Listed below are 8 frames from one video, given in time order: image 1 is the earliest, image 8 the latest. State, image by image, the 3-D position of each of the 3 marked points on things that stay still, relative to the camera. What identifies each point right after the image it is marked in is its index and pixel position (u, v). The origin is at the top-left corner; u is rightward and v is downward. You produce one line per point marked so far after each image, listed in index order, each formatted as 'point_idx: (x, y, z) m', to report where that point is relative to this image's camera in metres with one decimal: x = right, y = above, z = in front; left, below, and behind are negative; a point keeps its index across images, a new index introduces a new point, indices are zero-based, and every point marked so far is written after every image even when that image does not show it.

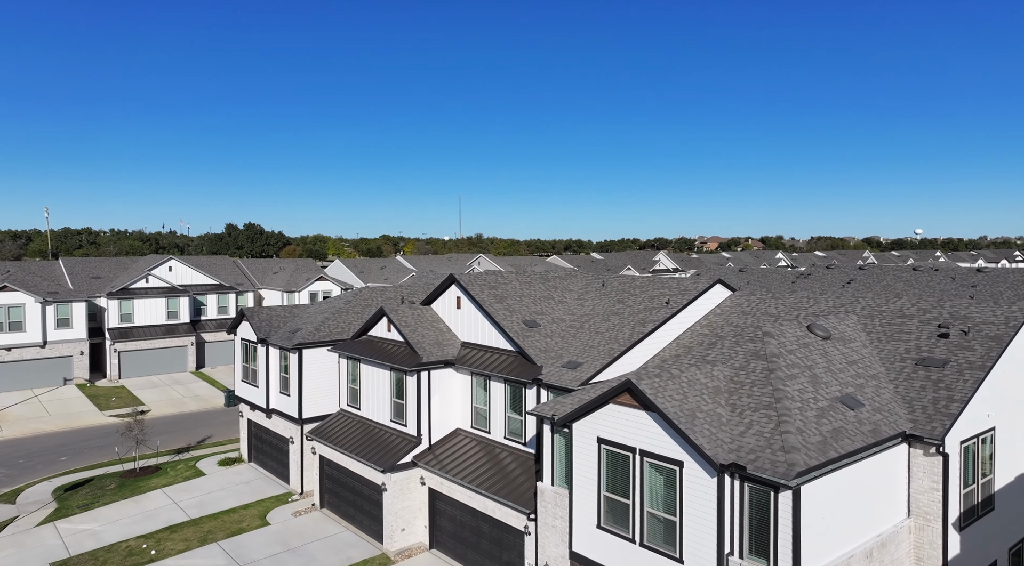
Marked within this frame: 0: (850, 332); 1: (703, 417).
0: (+8.1, -1.2, +17.7) m
1: (+3.4, -2.4, +13.2) m
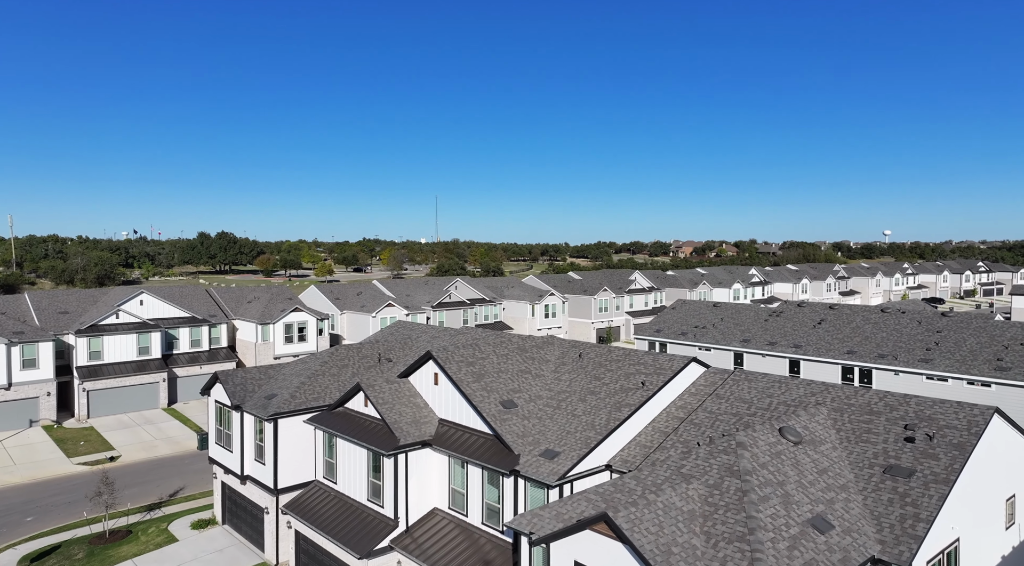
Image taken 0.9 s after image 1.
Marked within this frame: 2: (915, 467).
0: (+7.6, -3.7, +18.0) m
1: (+3.0, -4.9, +13.4) m
2: (+9.2, -4.2, +16.6) m
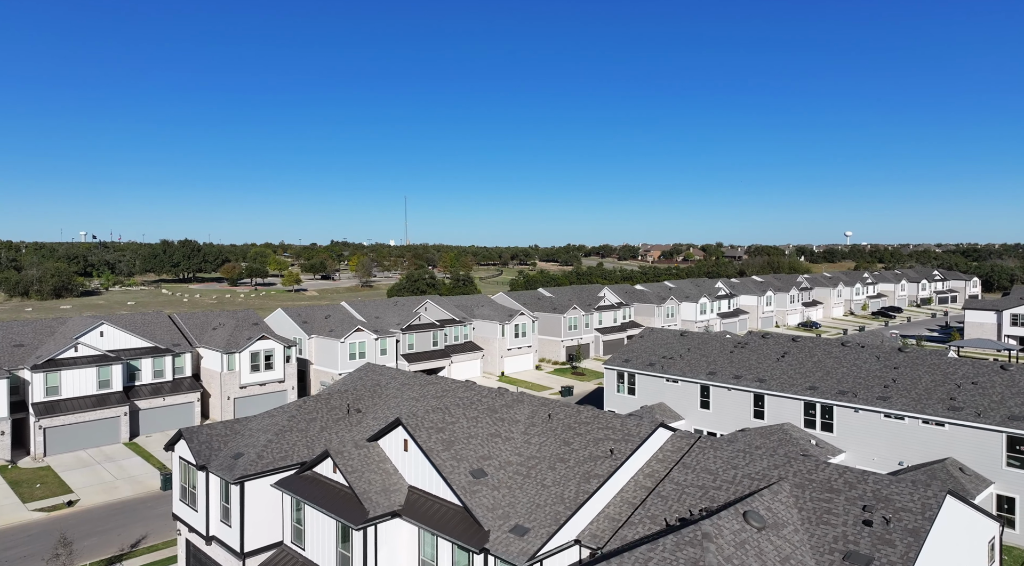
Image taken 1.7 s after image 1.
0: (+6.8, -5.8, +18.5) m
1: (+2.5, -7.1, +13.7) m
2: (+8.5, -6.3, +17.1) m
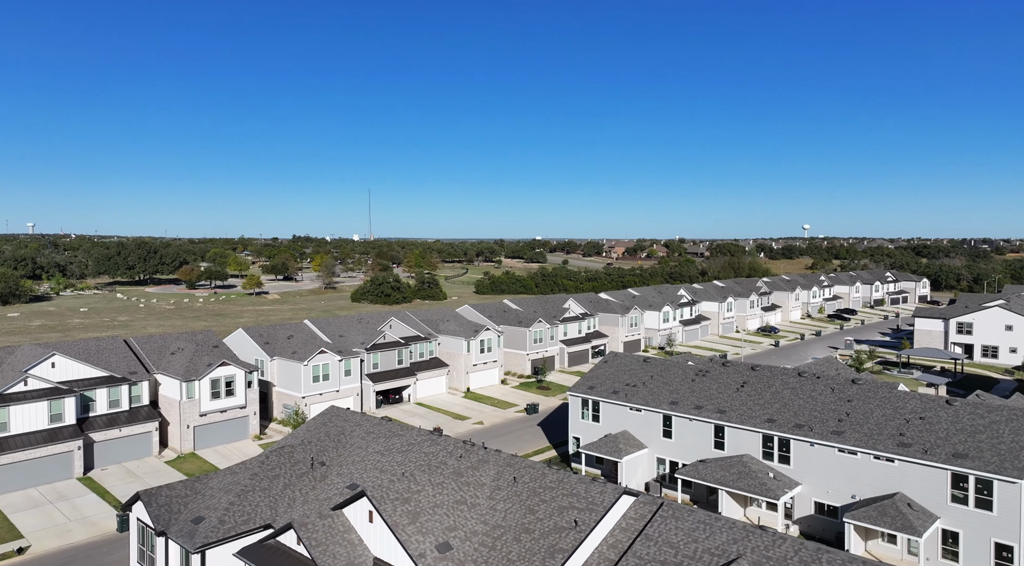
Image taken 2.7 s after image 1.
0: (+6.0, -8.1, +18.9) m
1: (+1.8, -9.5, +14.0) m
2: (+7.6, -8.7, +17.7) m
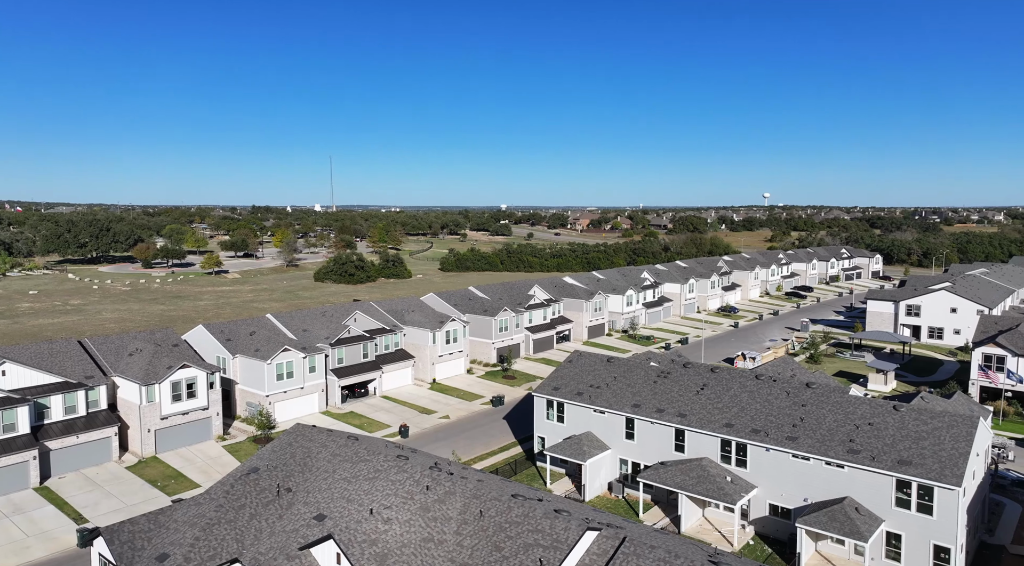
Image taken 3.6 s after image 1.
0: (+5.1, -9.6, +19.6) m
1: (+1.2, -11.4, +14.6) m
2: (+6.8, -10.4, +18.5) m
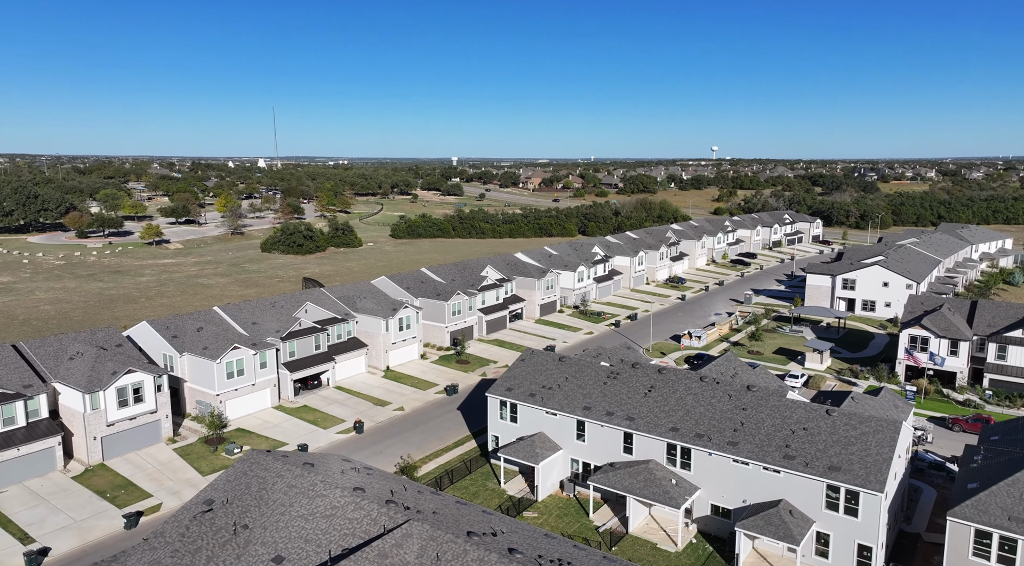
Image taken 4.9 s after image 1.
0: (+4.1, -11.8, +20.8) m
1: (+0.5, -13.9, +15.7) m
2: (+5.9, -12.6, +20.0) m
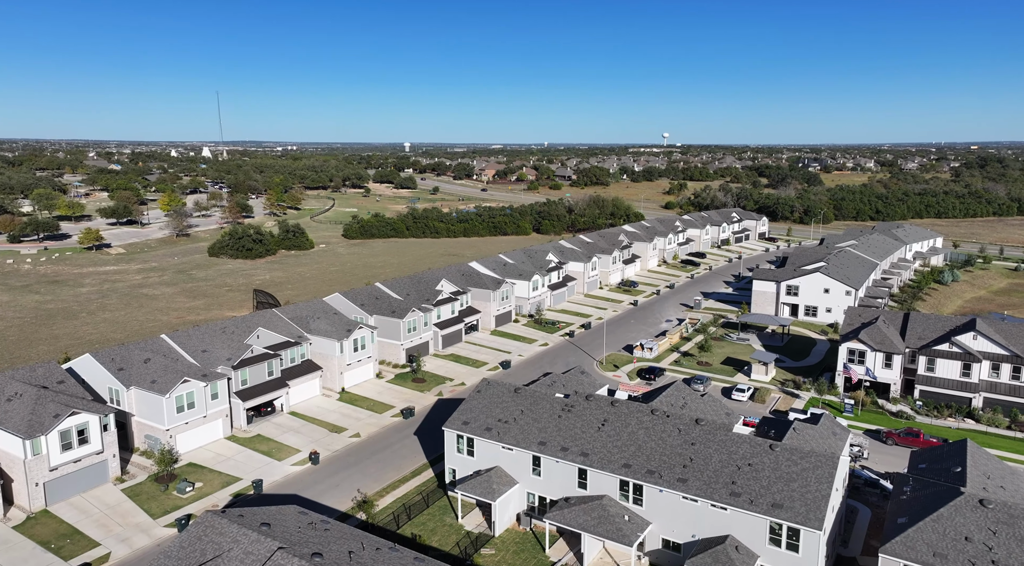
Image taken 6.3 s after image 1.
0: (+3.1, -14.7, +21.6) m
1: (-0.1, -17.1, +16.3) m
2: (+4.9, -15.7, +20.9) m
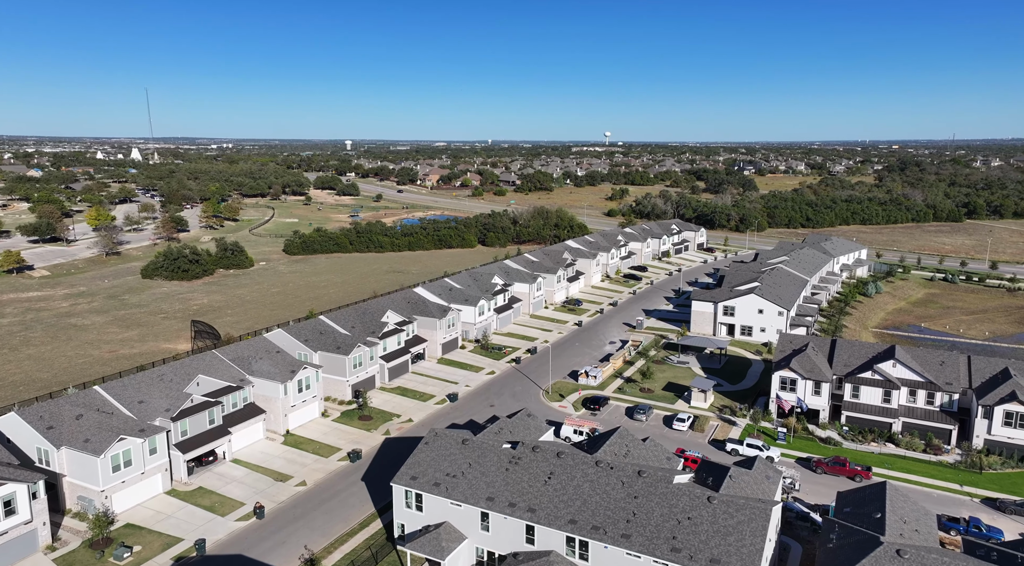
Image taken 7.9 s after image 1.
0: (+2.0, -18.5, +22.0) m
1: (-0.8, -21.0, +16.6) m
2: (+3.8, -19.5, +21.5) m
